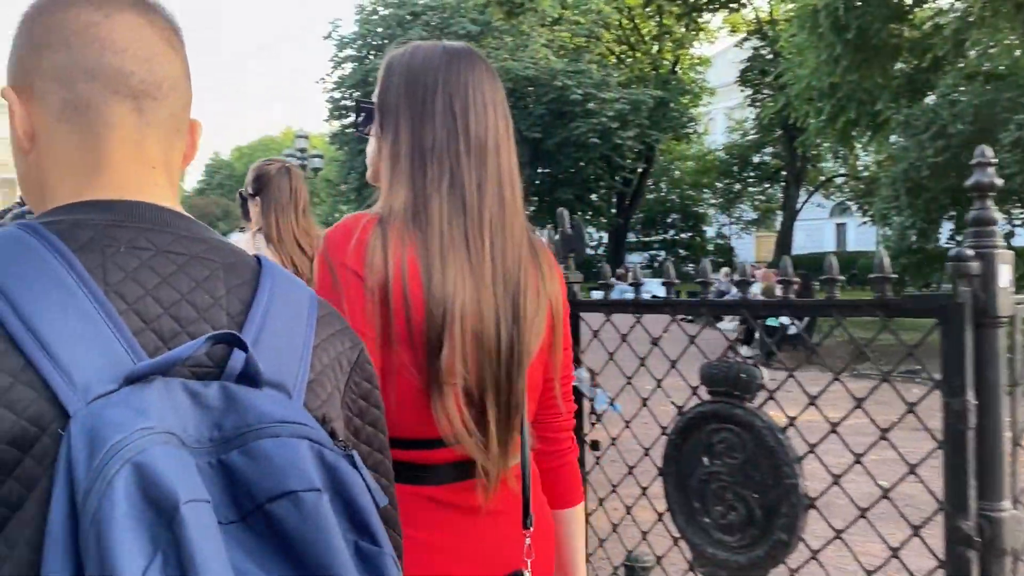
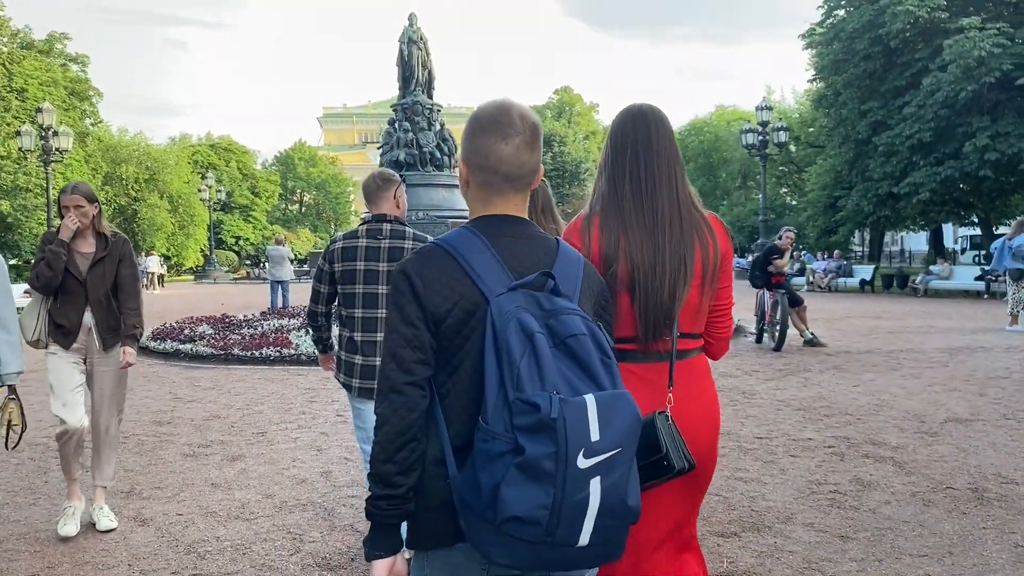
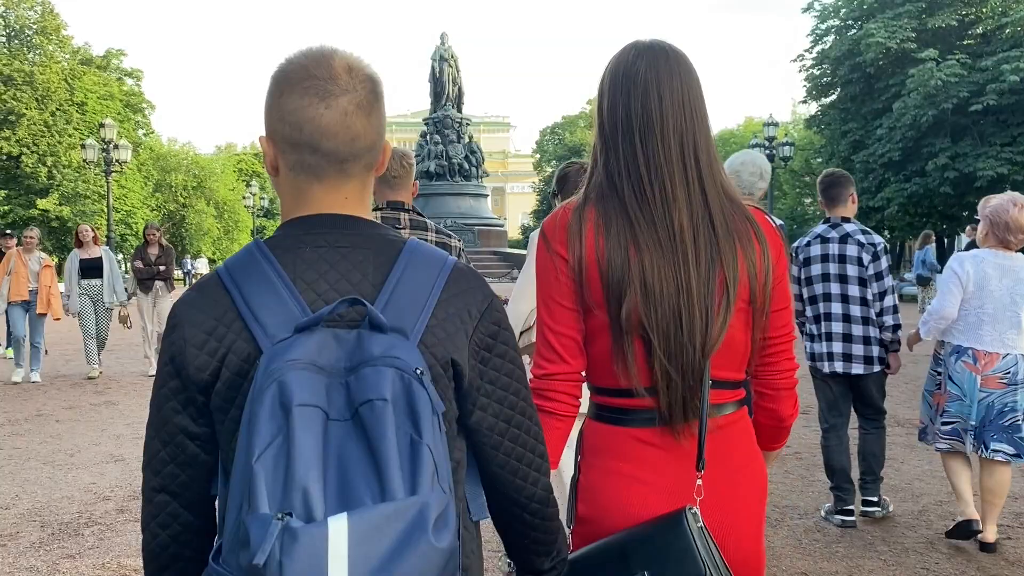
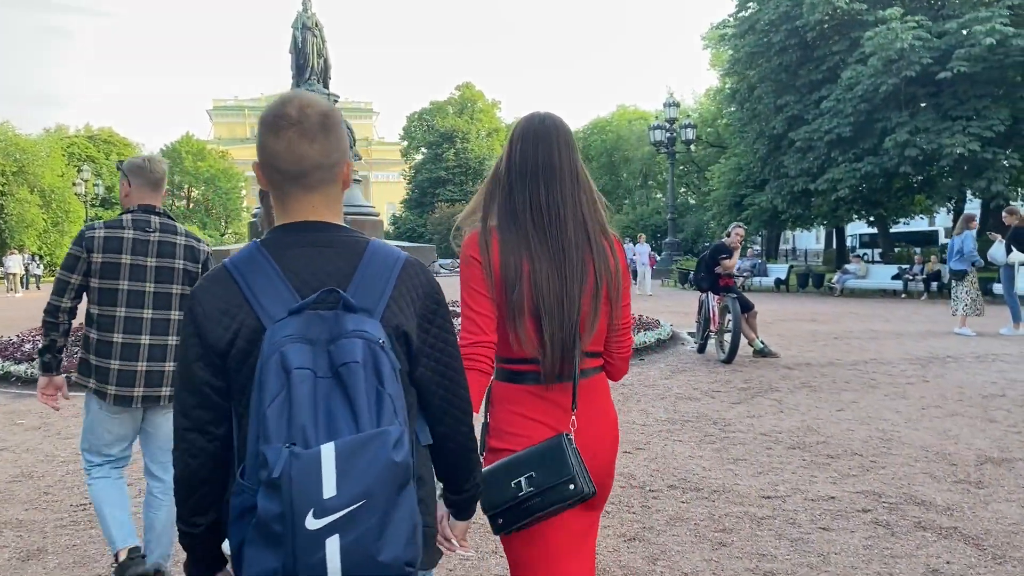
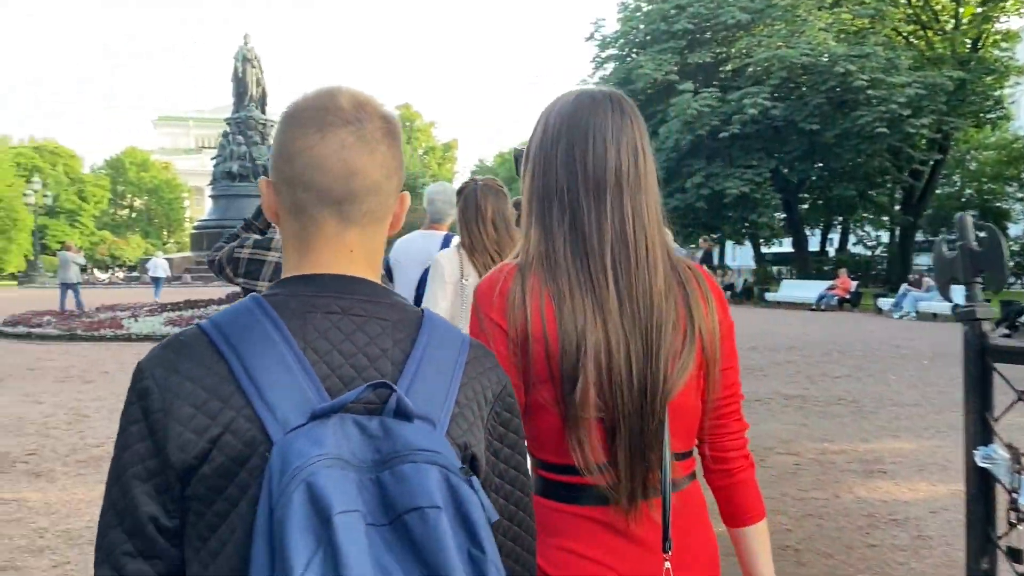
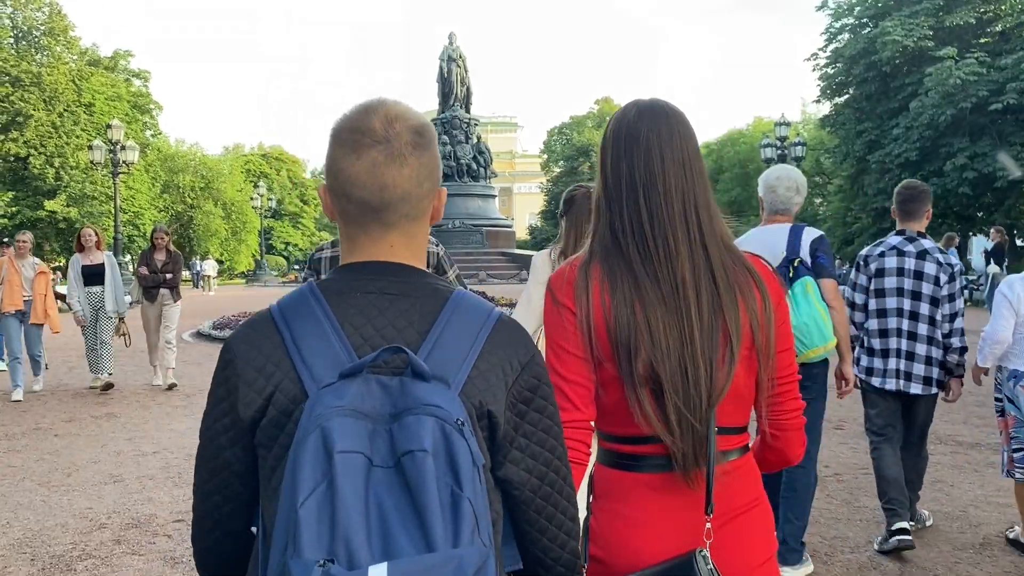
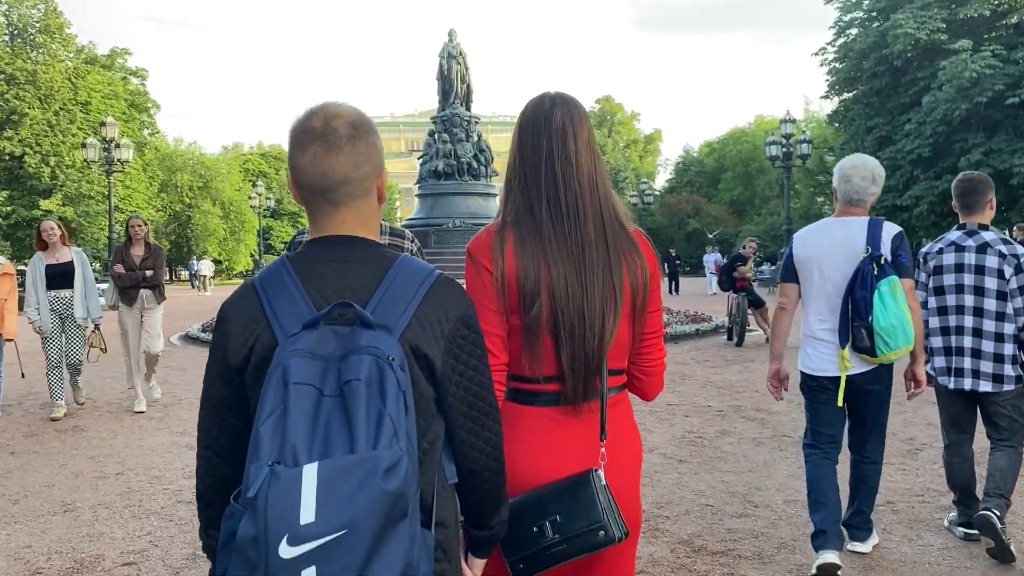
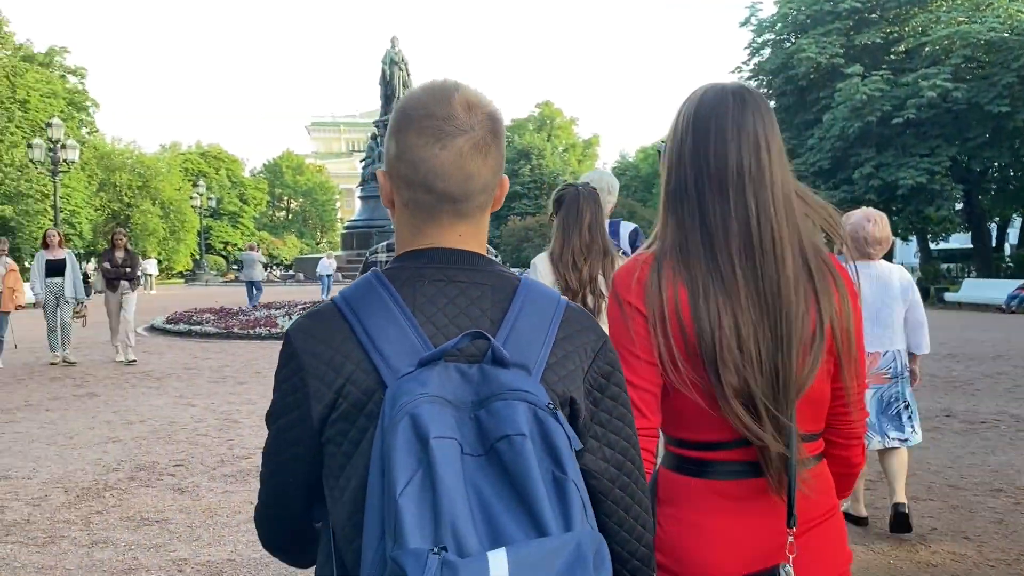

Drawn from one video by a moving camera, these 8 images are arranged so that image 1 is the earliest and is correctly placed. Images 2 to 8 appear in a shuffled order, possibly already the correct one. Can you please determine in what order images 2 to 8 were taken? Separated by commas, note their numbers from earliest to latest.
5, 8, 3, 6, 7, 2, 4
